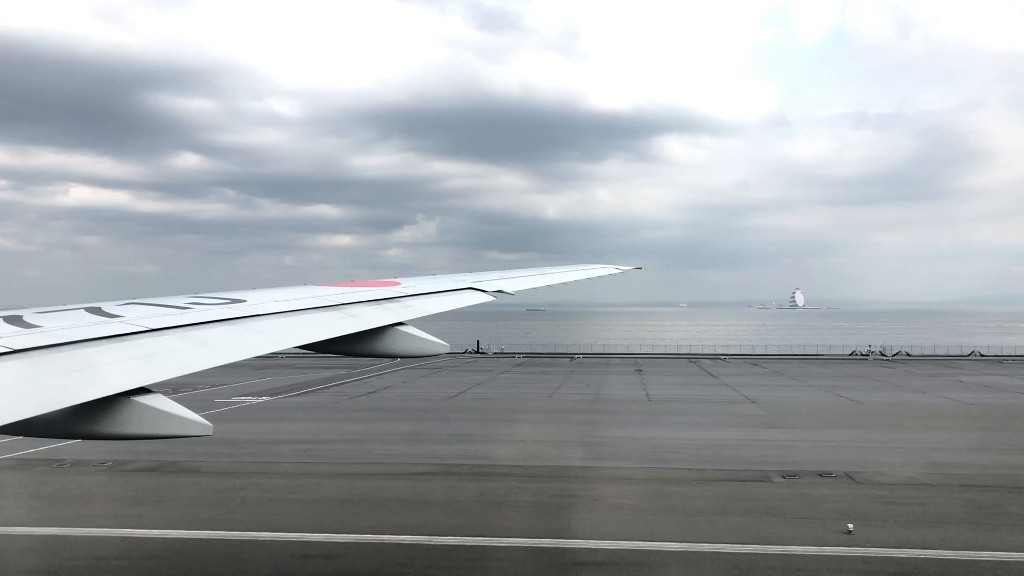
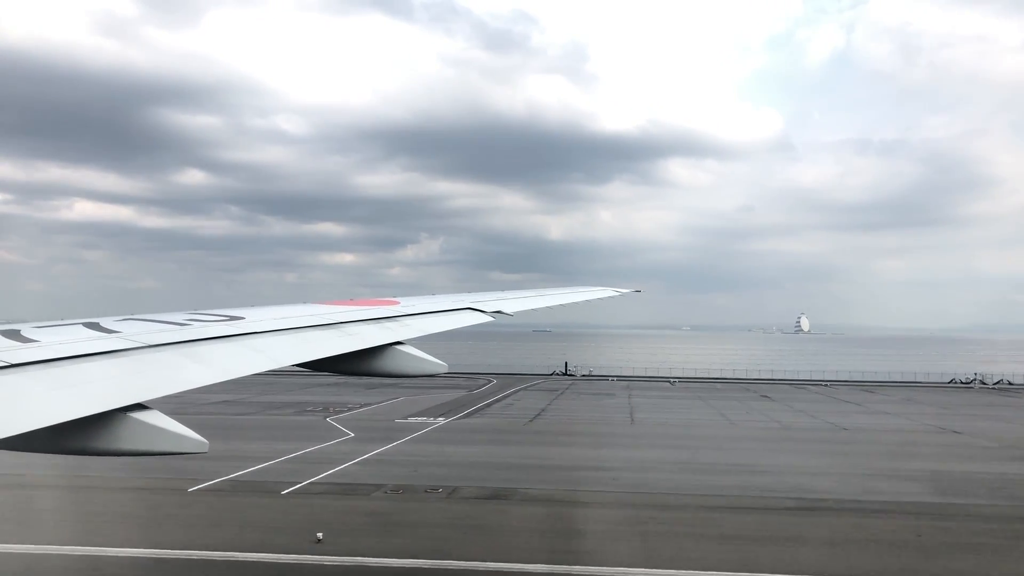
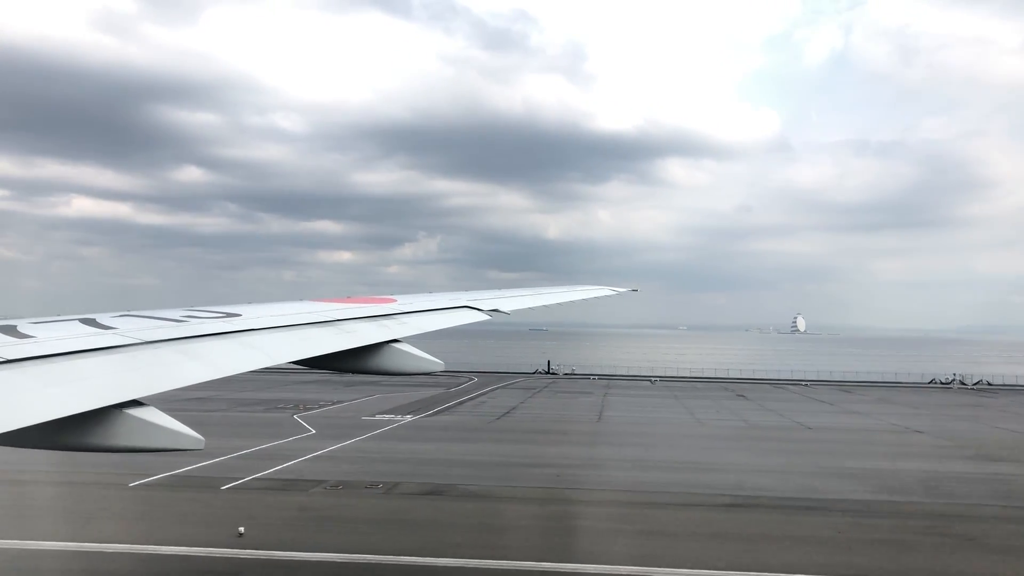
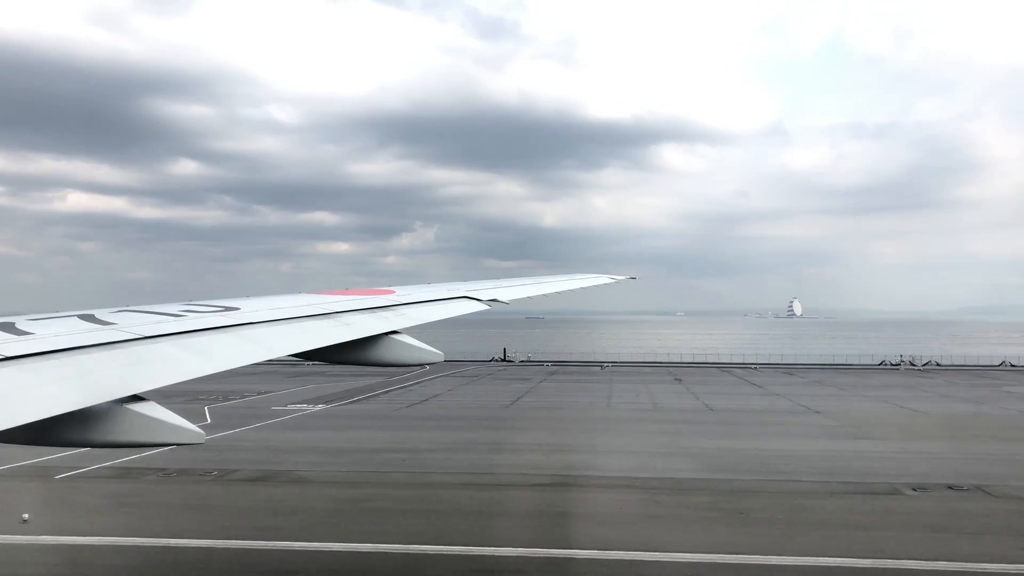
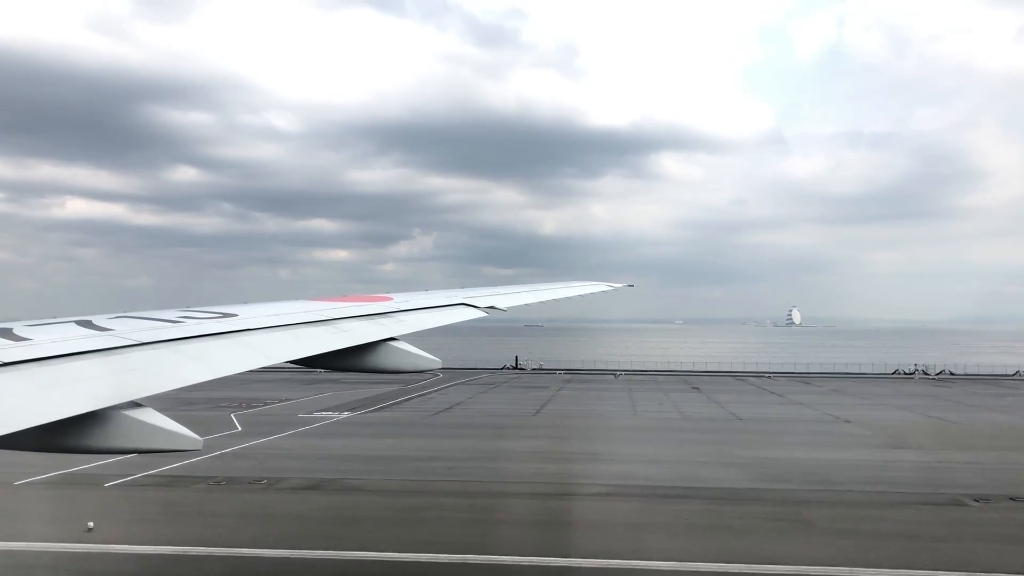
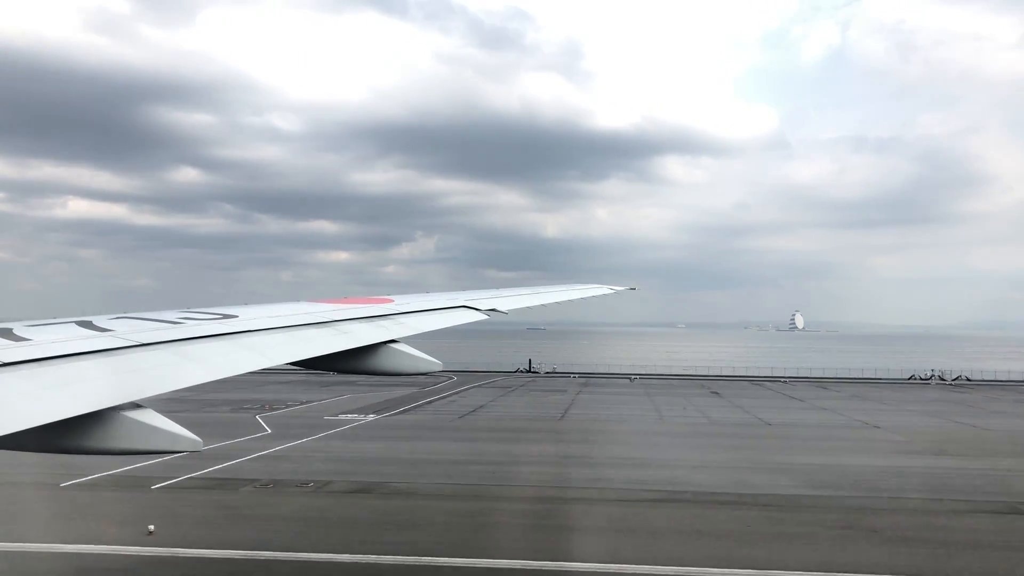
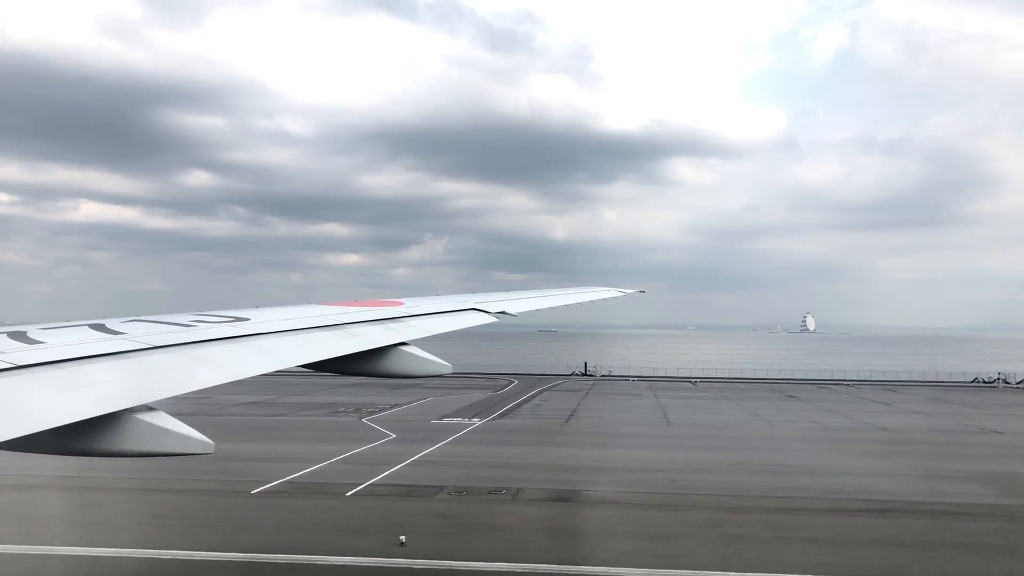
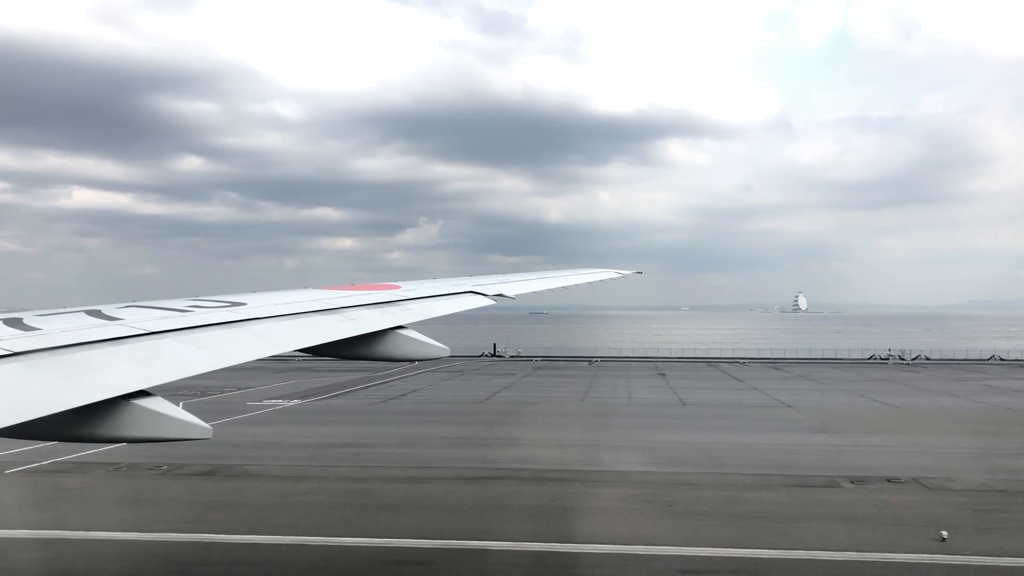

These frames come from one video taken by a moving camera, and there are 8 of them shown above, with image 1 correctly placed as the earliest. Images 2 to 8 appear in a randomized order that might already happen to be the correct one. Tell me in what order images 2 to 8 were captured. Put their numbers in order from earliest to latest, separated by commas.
8, 4, 5, 6, 3, 2, 7
